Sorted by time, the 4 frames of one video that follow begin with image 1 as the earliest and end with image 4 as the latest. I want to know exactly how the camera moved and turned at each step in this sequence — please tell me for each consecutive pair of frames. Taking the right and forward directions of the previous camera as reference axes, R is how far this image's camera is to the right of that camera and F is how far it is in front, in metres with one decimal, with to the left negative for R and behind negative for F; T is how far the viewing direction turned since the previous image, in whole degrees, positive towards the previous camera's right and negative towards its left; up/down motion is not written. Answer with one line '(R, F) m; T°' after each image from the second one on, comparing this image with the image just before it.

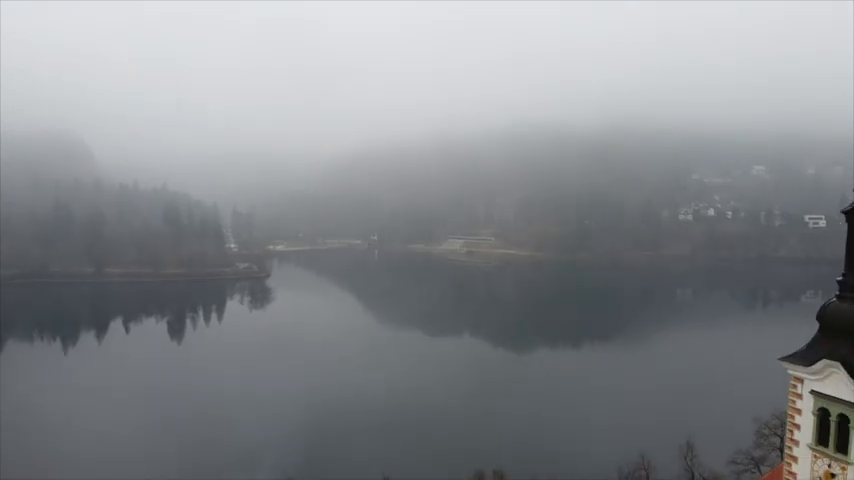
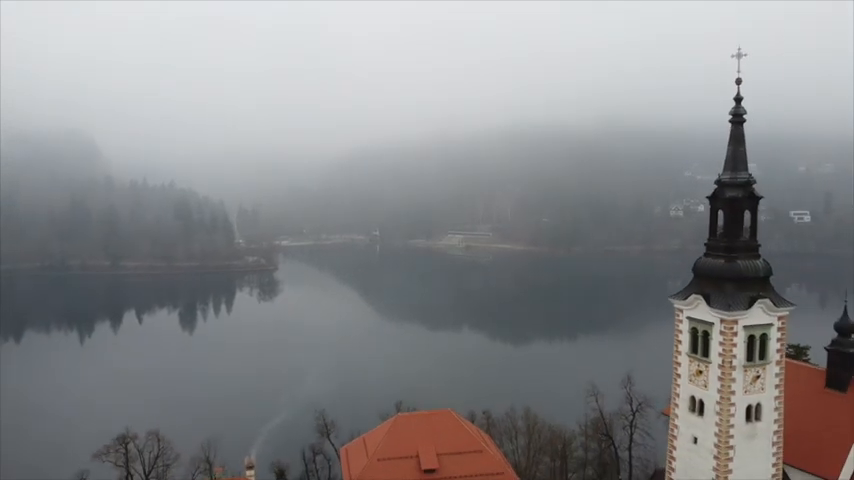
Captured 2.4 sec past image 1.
(-0.1, -4.2) m; 0°
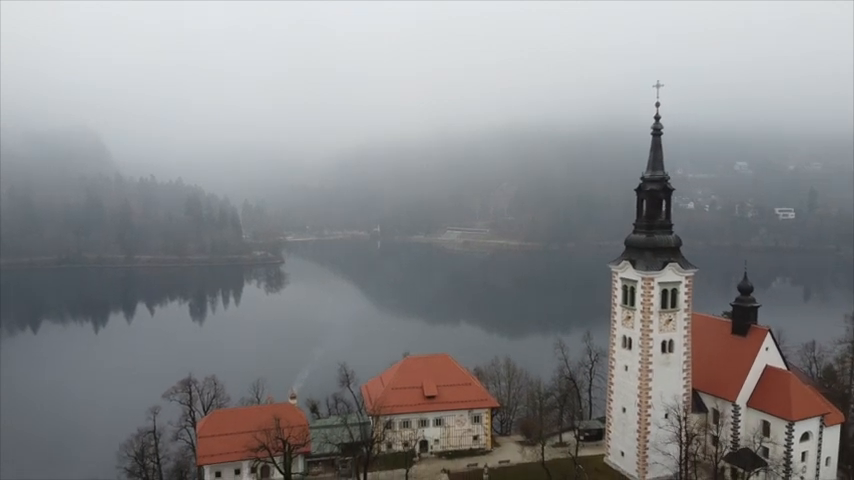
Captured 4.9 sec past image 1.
(-0.1, -4.6) m; 0°
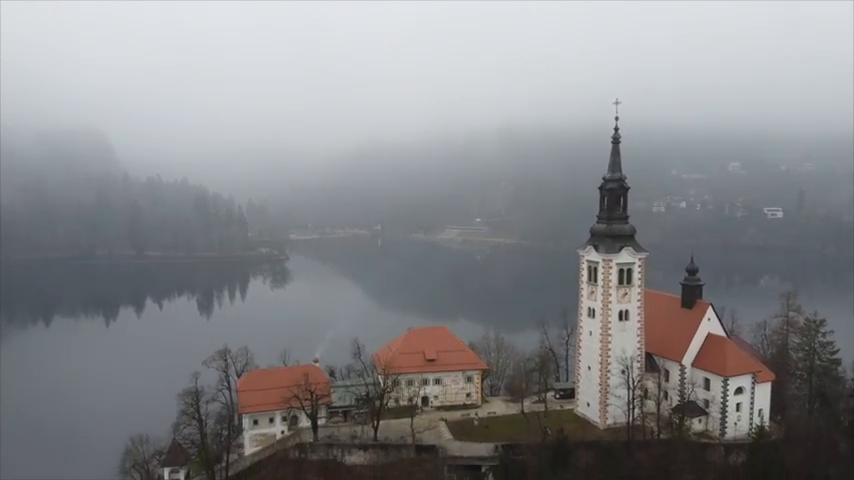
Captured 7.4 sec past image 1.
(-0.1, -3.8) m; 0°
